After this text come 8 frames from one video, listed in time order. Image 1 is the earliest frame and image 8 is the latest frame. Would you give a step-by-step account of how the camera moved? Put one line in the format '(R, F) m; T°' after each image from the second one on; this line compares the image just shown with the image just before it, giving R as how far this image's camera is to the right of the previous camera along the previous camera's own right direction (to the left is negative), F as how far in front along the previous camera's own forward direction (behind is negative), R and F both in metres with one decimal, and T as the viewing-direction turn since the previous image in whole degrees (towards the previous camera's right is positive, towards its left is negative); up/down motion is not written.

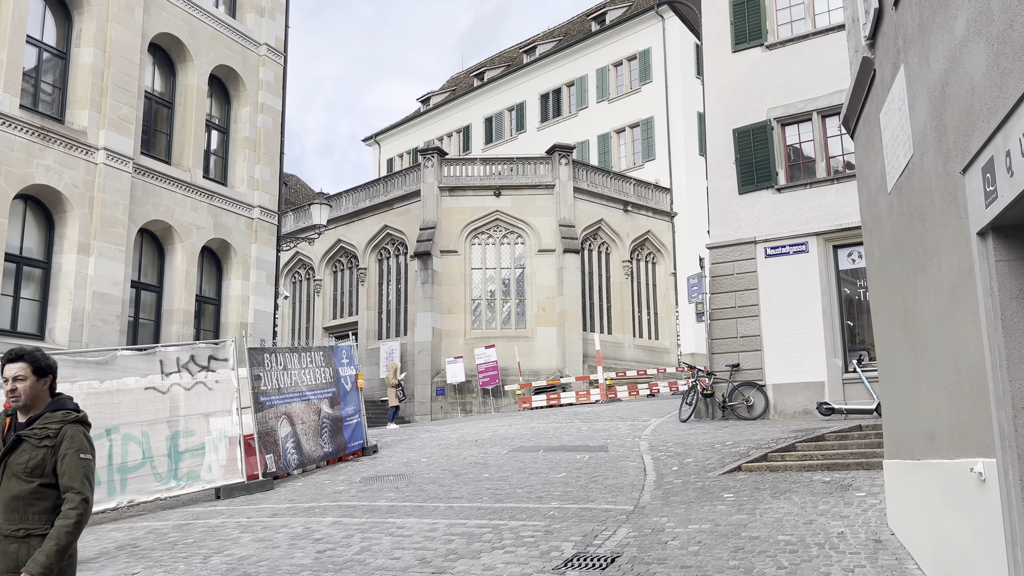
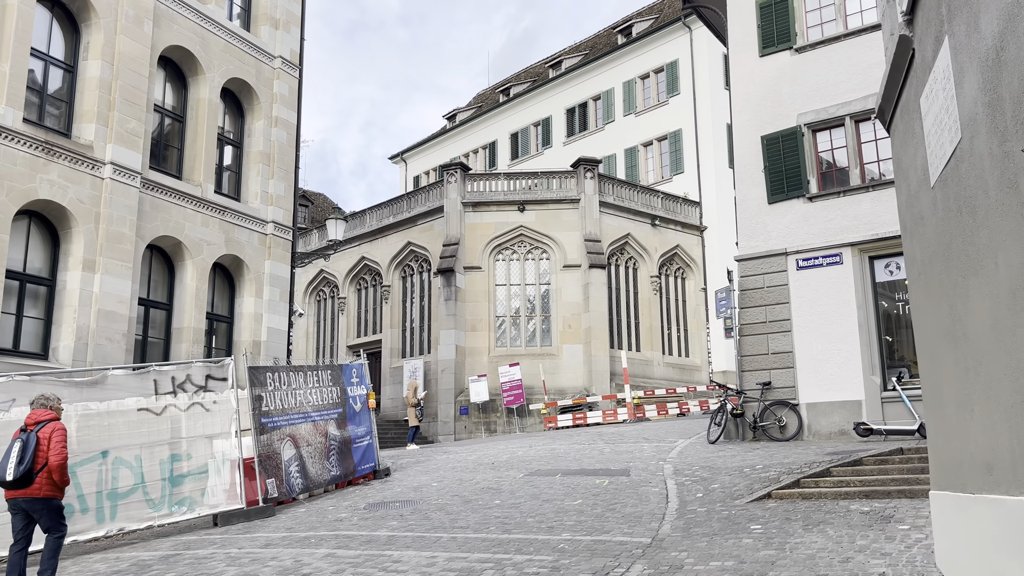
(+0.3, +0.7) m; -2°
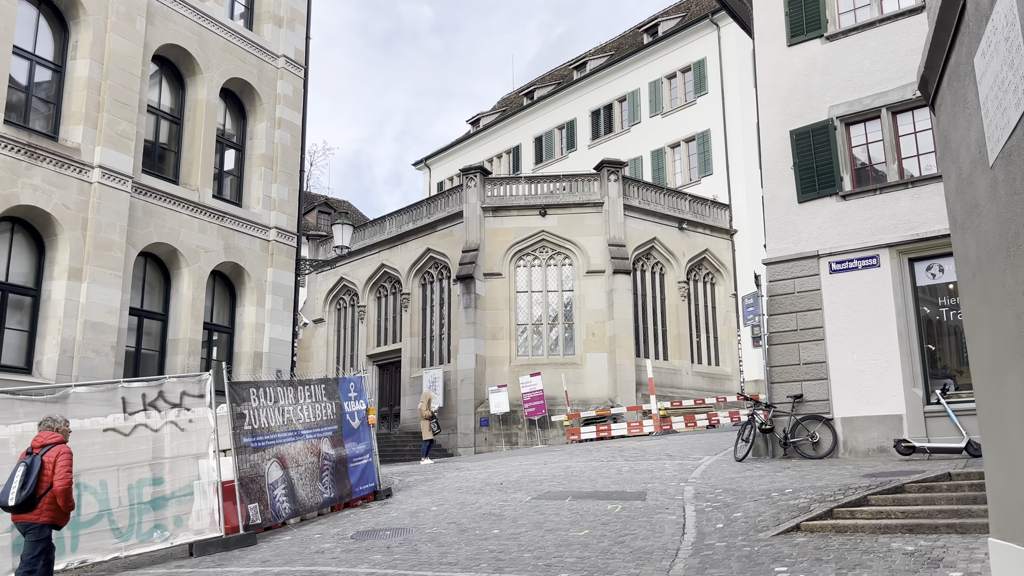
(+0.4, +1.1) m; -2°
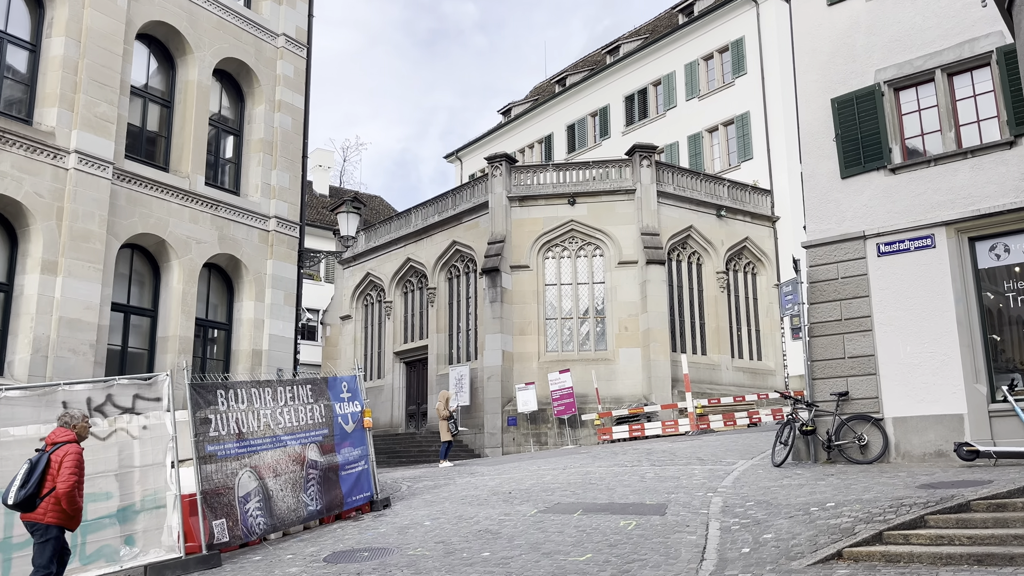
(+0.6, +1.5) m; -3°
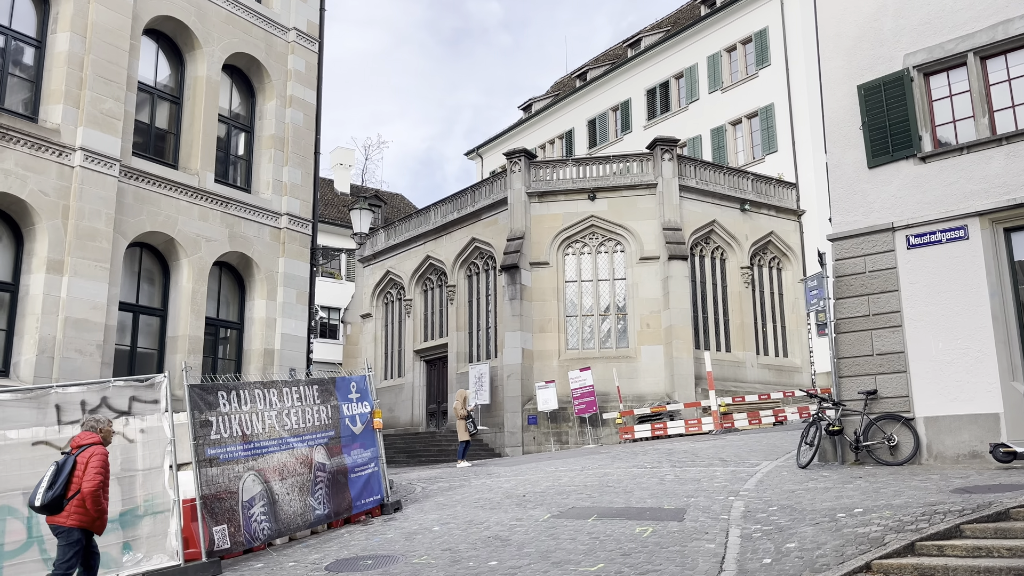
(+0.2, +0.4) m; -2°
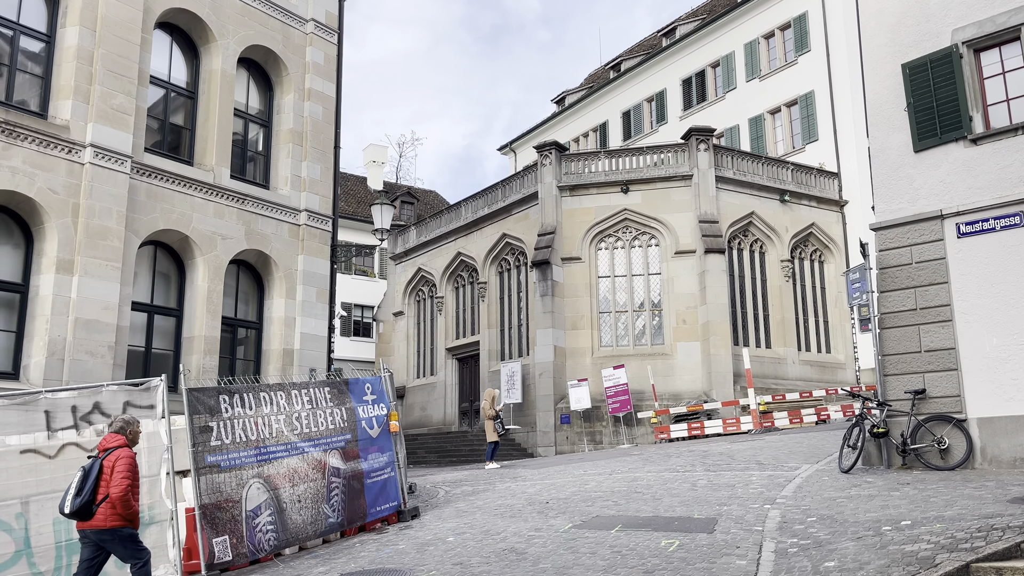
(+0.3, +0.7) m; -3°
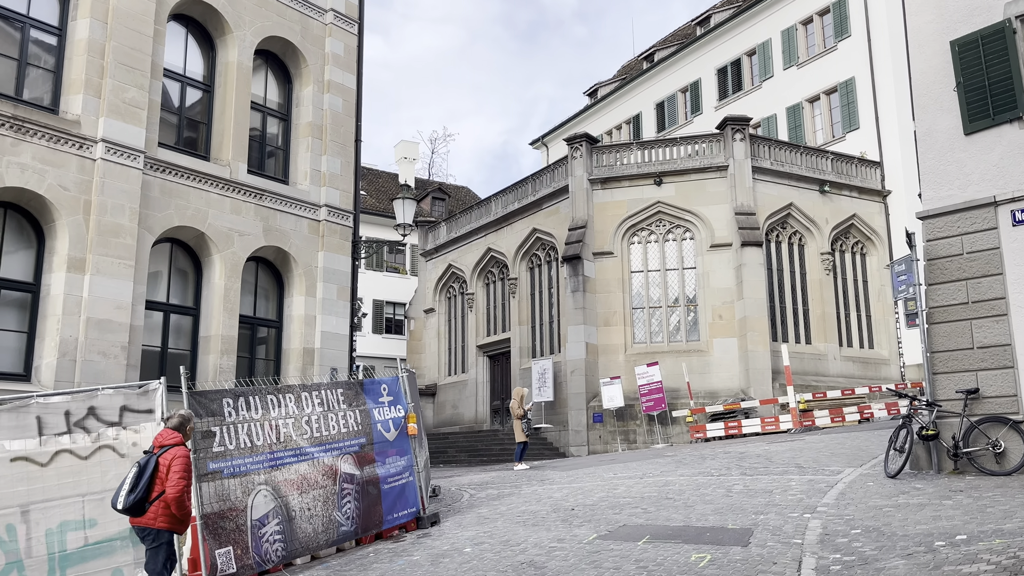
(+0.2, +0.6) m; -2°
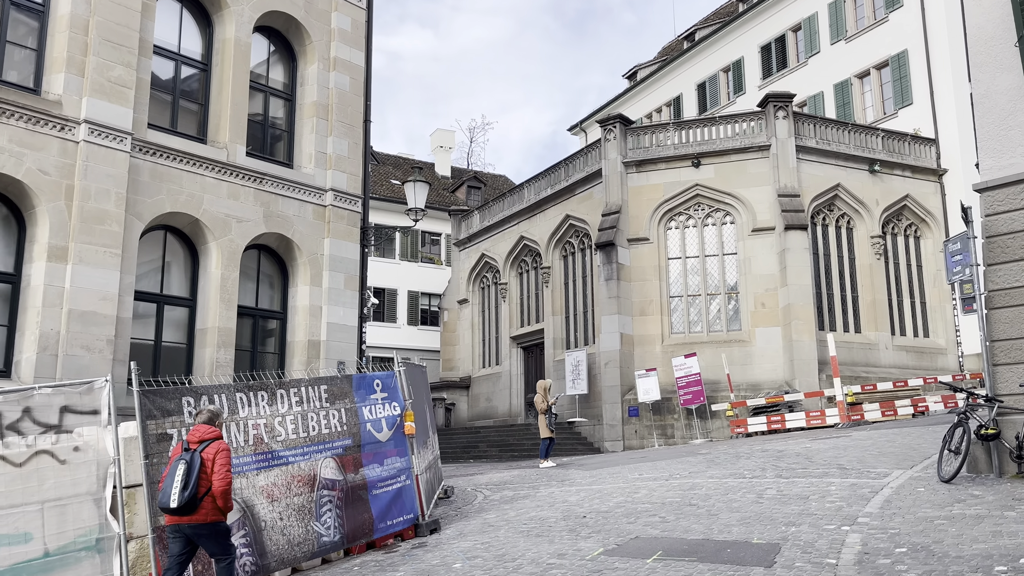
(+0.6, +1.1) m; -3°
